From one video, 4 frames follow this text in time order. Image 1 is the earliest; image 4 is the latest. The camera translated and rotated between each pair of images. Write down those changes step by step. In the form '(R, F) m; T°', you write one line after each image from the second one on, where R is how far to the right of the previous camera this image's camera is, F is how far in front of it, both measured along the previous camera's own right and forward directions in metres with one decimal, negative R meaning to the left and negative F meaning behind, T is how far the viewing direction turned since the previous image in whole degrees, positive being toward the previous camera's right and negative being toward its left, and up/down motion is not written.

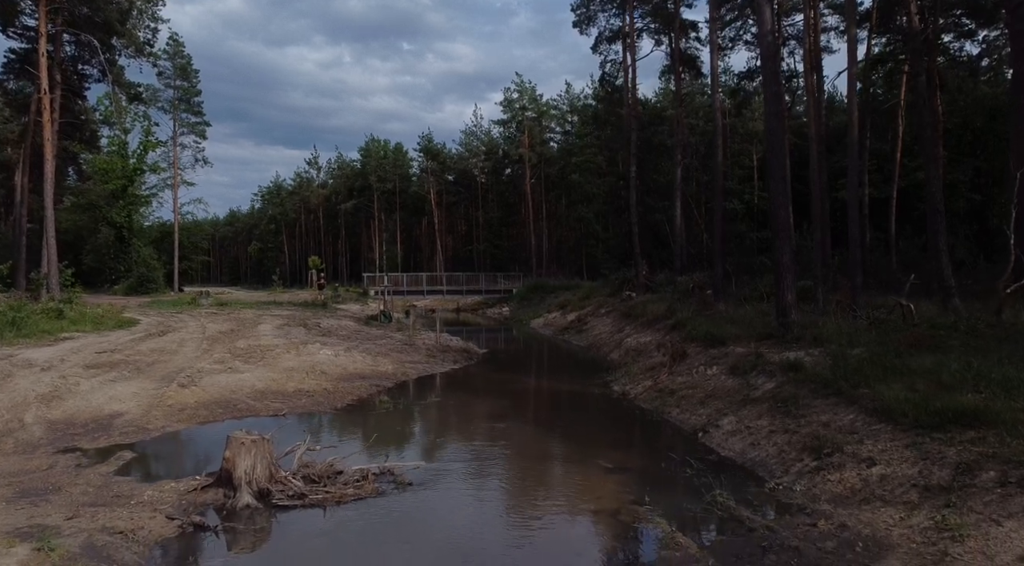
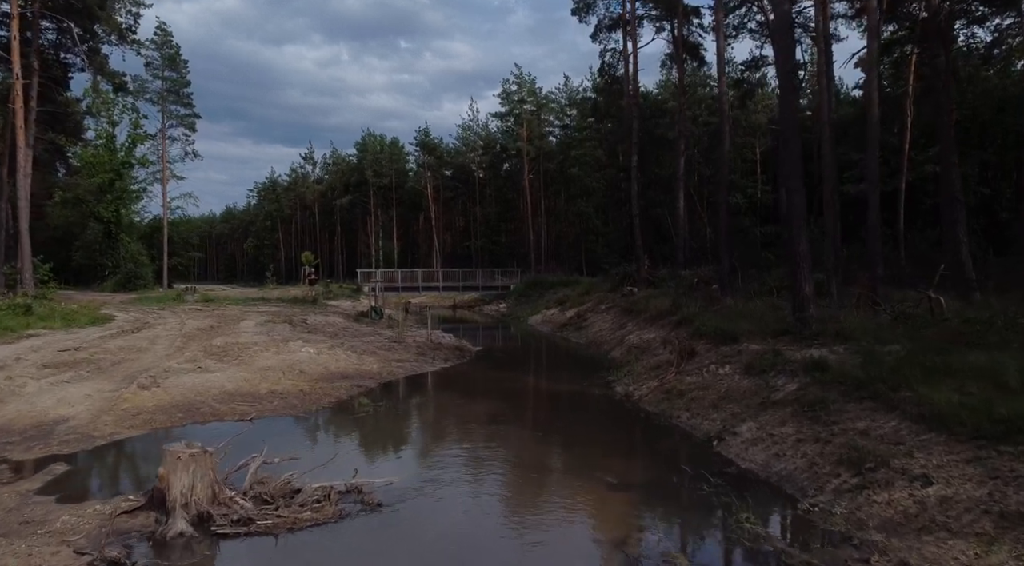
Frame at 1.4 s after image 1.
(+0.1, +1.3) m; 0°
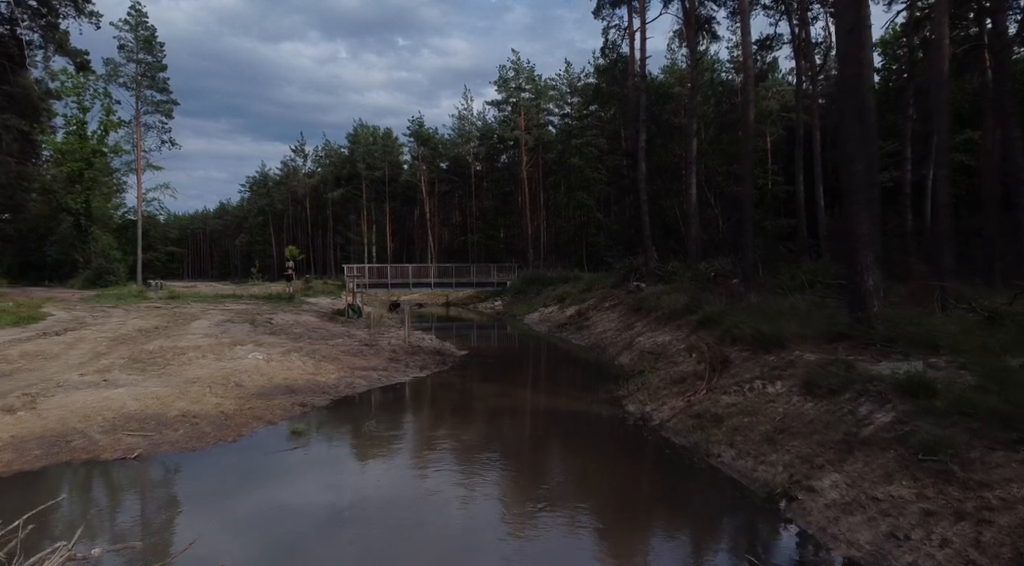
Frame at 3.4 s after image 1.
(+0.3, +3.1) m; 0°
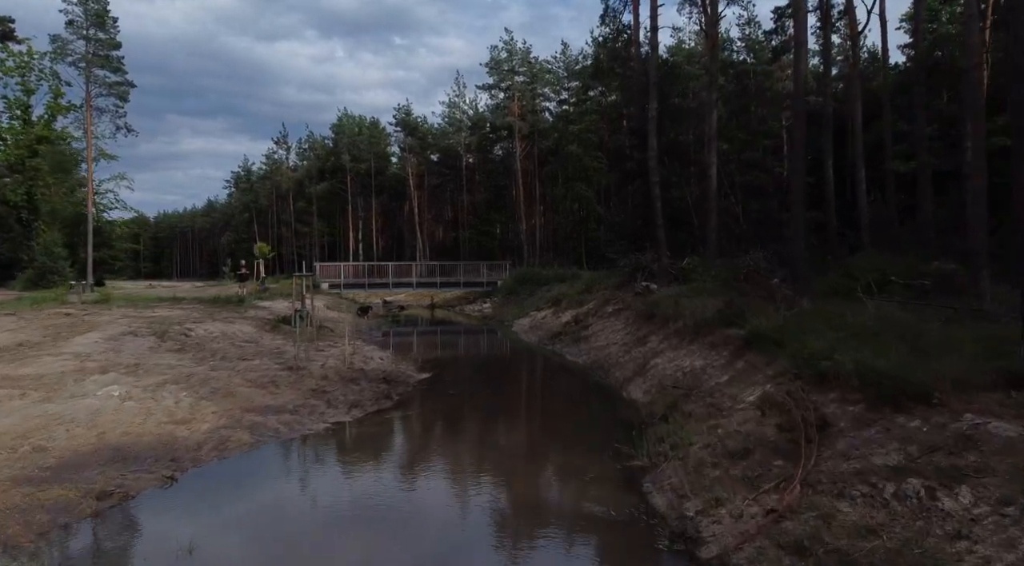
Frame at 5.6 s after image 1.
(+0.5, +4.7) m; 0°
